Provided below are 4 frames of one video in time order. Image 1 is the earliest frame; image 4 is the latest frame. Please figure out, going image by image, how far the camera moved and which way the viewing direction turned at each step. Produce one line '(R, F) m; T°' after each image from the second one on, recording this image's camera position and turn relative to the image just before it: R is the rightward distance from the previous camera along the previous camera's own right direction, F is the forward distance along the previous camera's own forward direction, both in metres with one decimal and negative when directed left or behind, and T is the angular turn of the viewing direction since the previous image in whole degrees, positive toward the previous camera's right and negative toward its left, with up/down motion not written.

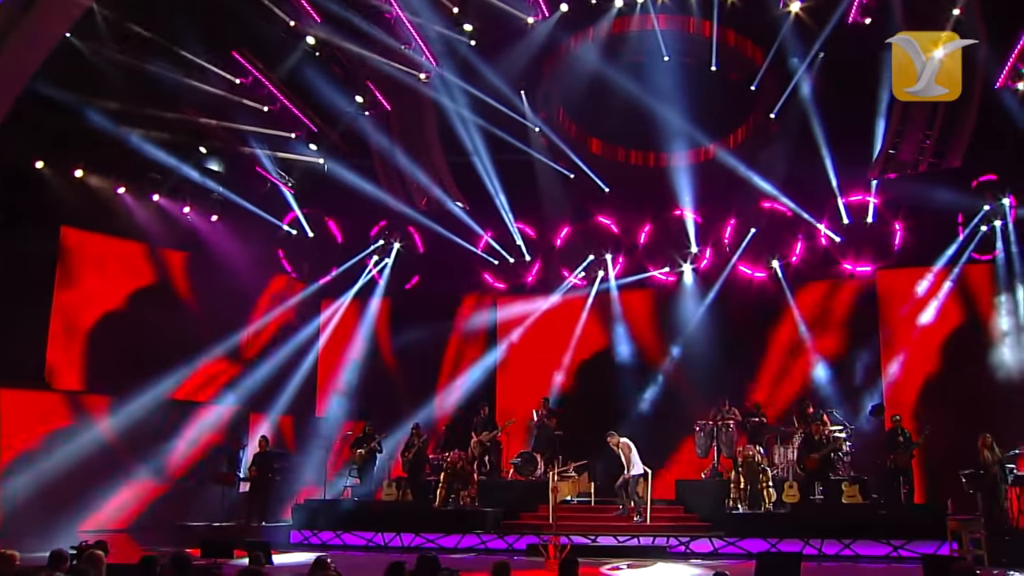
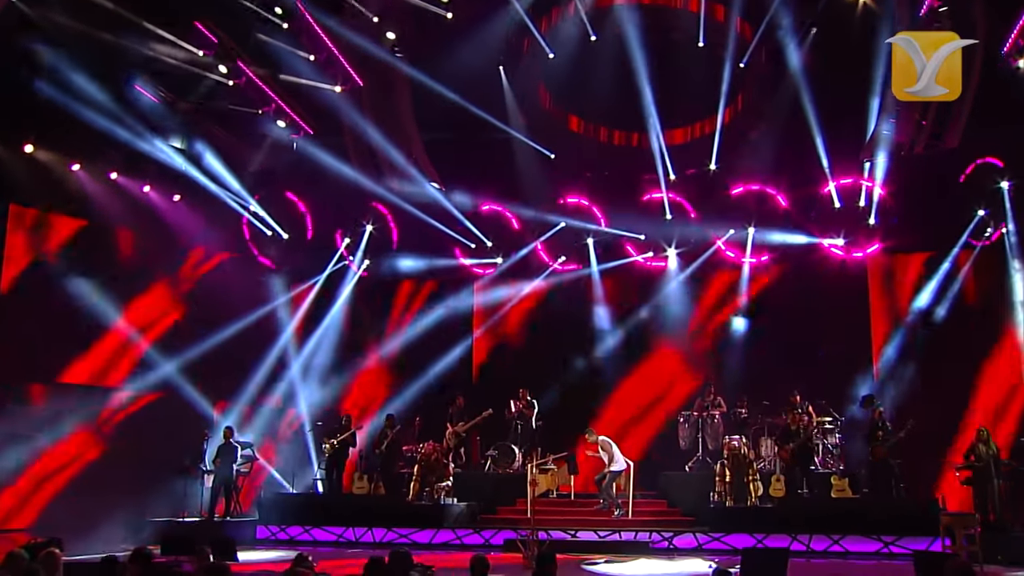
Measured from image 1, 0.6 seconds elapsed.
(0.0, +0.6) m; +1°
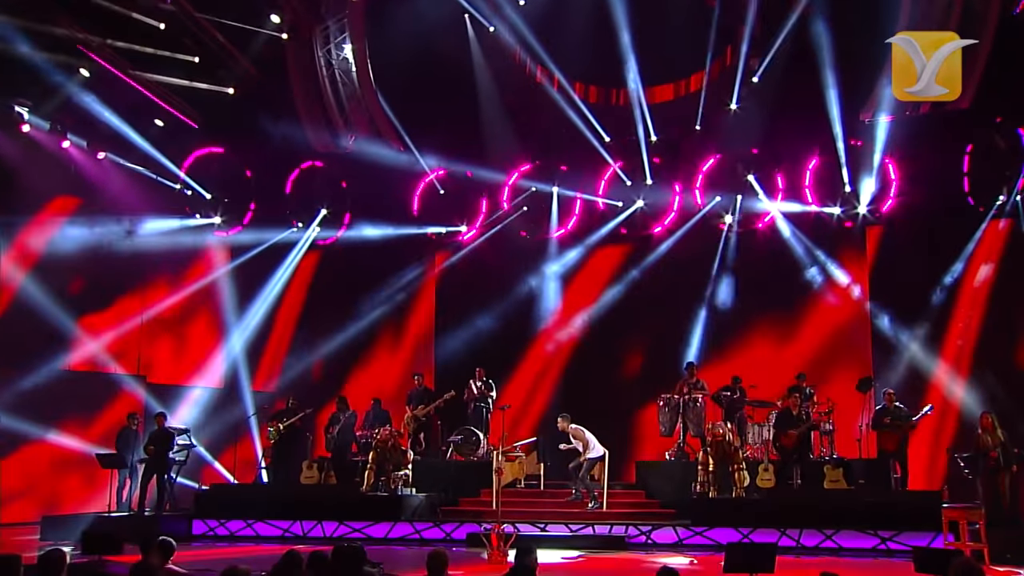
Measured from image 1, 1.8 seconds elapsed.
(0.0, +1.2) m; +2°
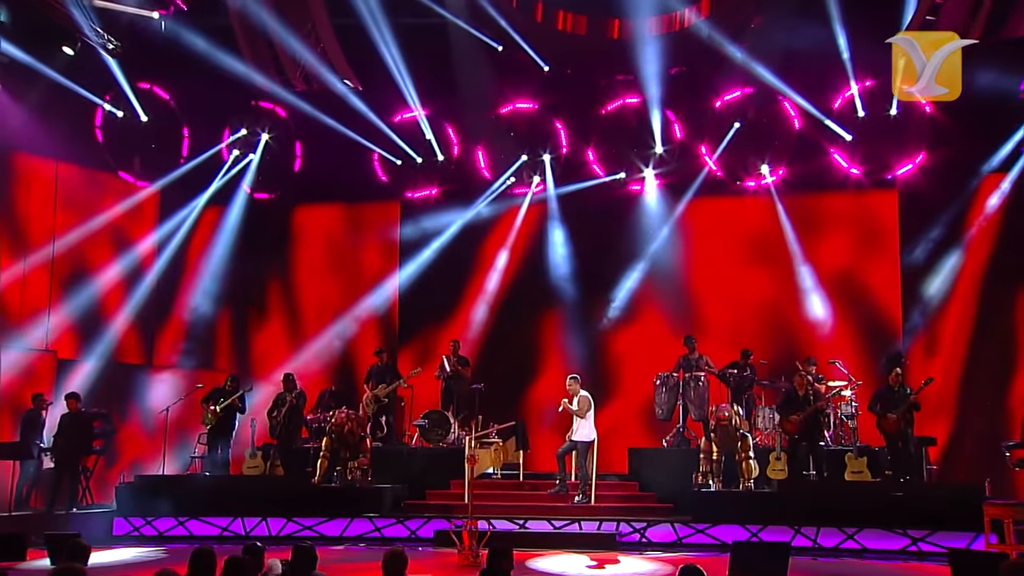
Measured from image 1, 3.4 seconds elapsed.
(0.0, +1.7) m; +1°
